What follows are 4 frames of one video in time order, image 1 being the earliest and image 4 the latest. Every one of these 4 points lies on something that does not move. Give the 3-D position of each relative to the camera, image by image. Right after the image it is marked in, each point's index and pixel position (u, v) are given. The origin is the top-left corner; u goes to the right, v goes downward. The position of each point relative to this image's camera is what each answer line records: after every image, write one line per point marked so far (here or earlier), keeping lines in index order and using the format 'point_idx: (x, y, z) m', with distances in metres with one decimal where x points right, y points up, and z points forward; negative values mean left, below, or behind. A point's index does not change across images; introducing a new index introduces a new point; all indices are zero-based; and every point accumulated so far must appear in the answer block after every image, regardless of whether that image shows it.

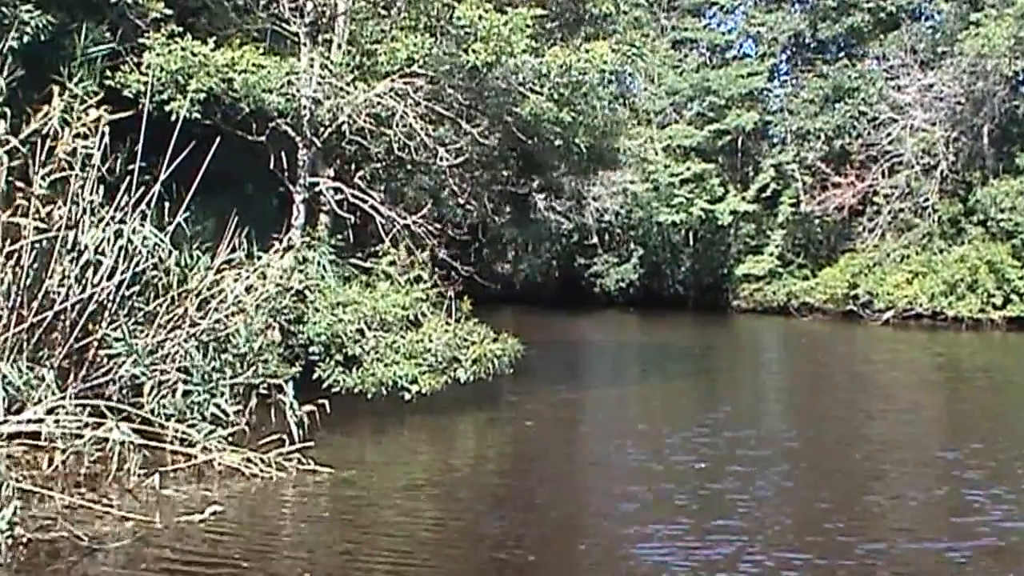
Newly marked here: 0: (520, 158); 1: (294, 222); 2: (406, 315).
0: (0.0, +1.3, +16.6) m
1: (-1.7, +0.5, +14.2) m
2: (-0.8, -0.2, +13.7) m
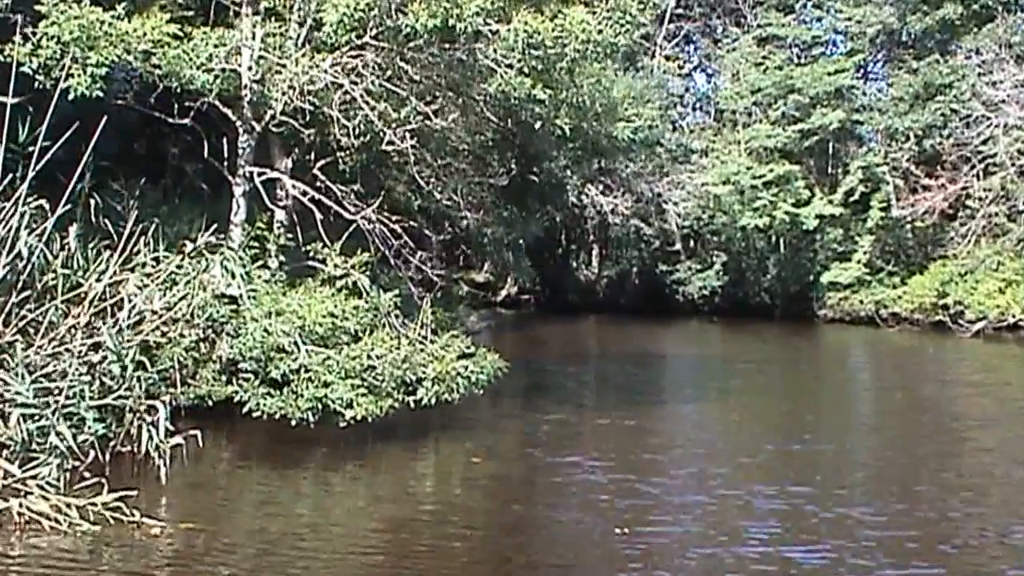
0: (0.0, +1.2, +14.6) m
1: (-1.9, +0.5, +12.4) m
2: (-1.1, -0.2, +11.8) m
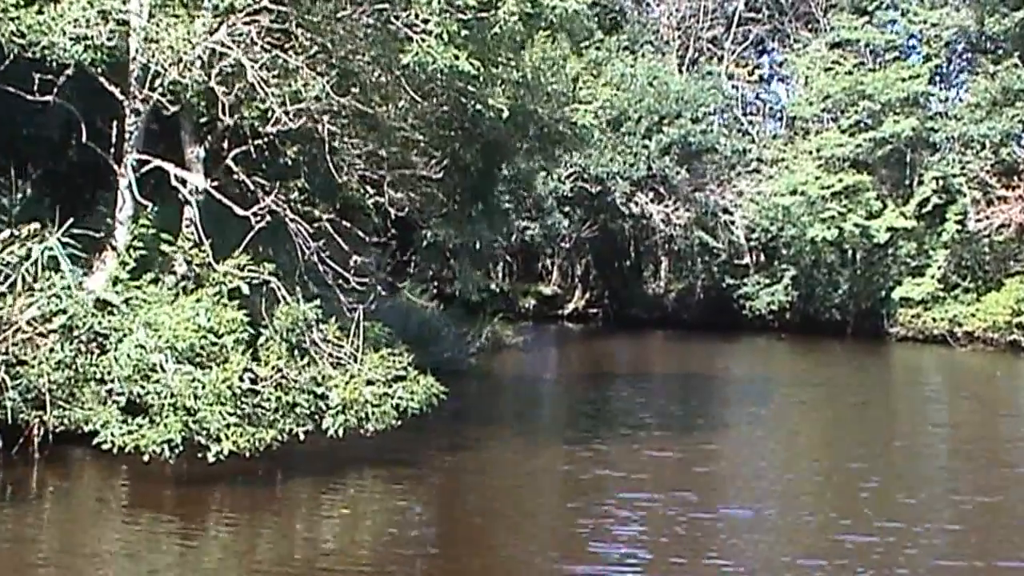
0: (-0.3, +1.1, +12.7) m
1: (-2.3, +0.4, +10.6) m
2: (-1.5, -0.3, +10.0) m
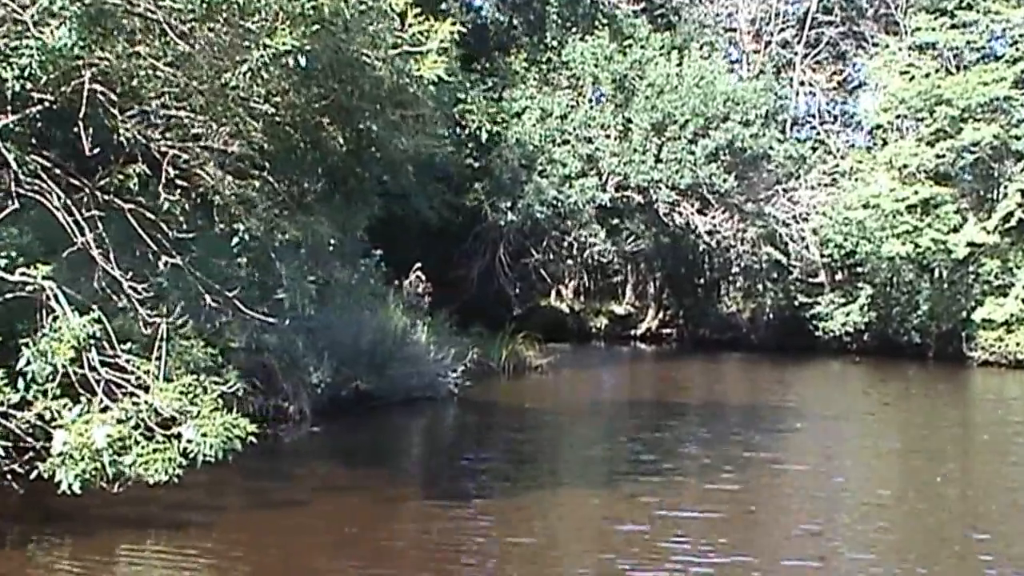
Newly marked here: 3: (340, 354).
0: (-1.0, +1.1, +10.2) m
1: (-3.1, +0.4, +8.1) m
2: (-2.4, -0.3, +7.5) m
3: (-1.5, -0.6, +16.4) m
